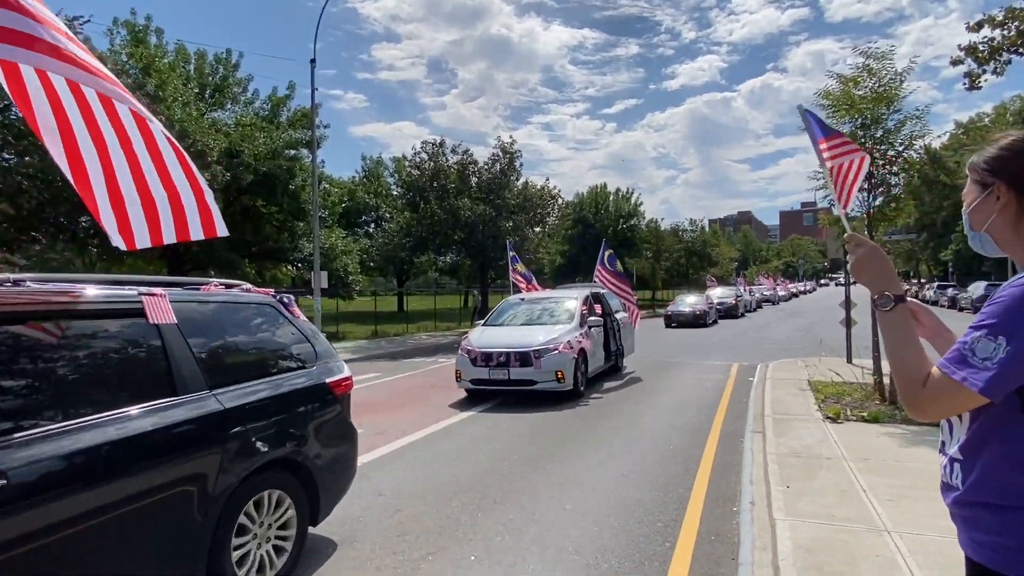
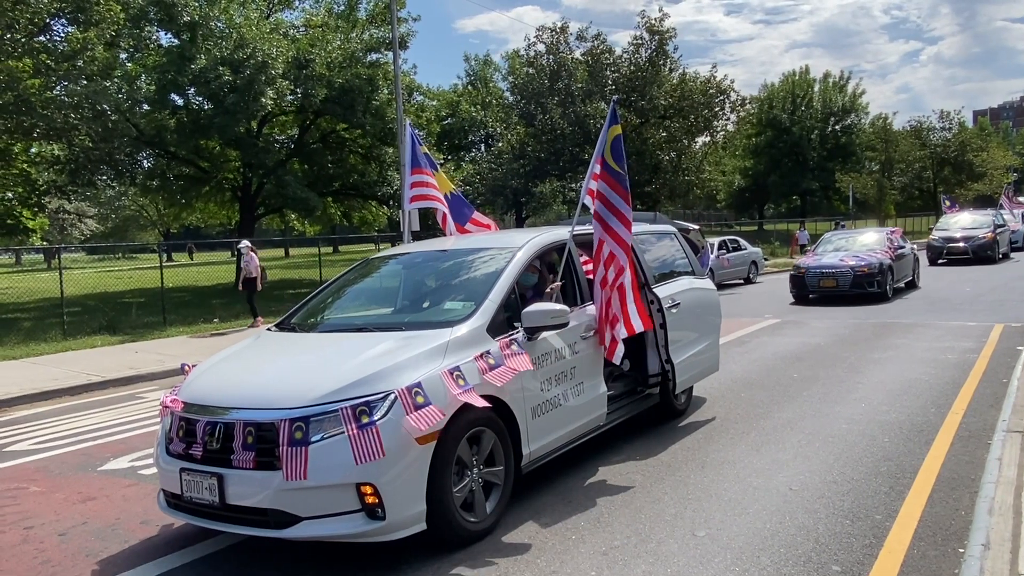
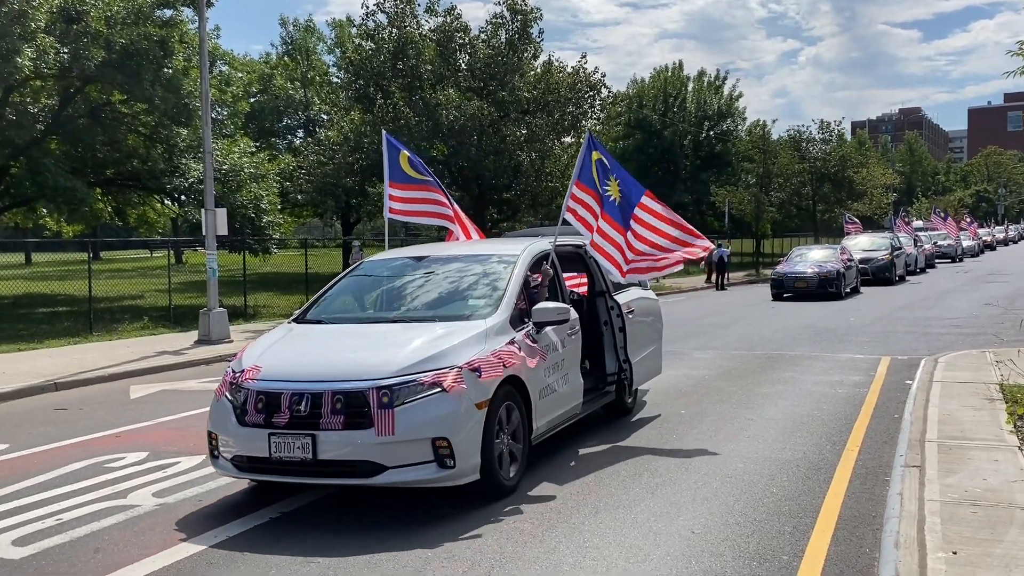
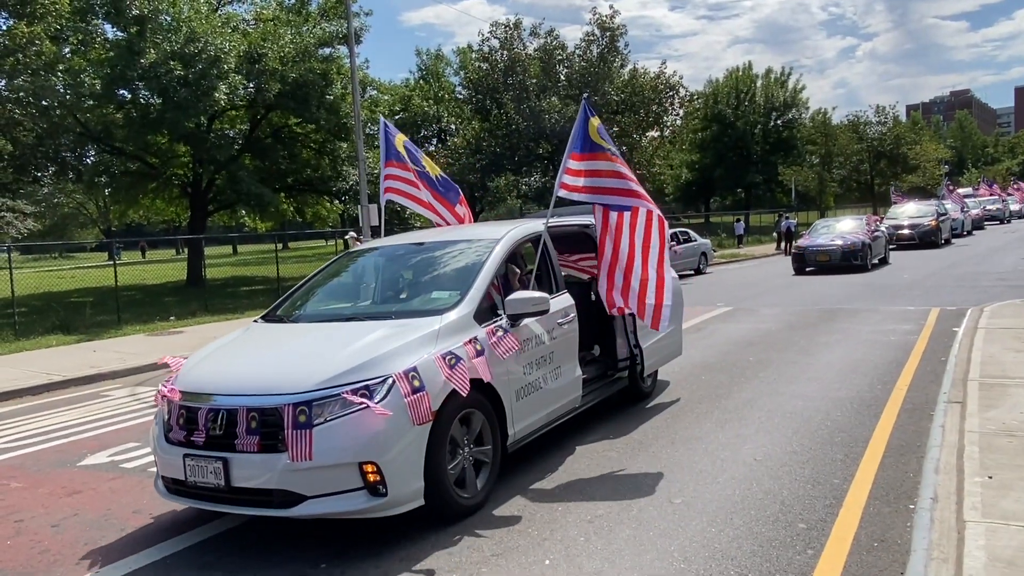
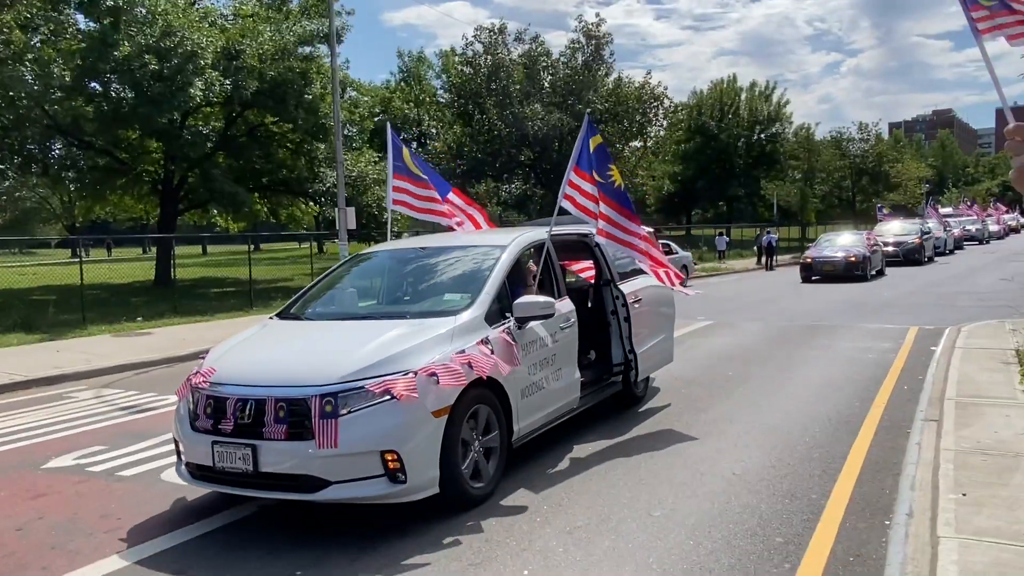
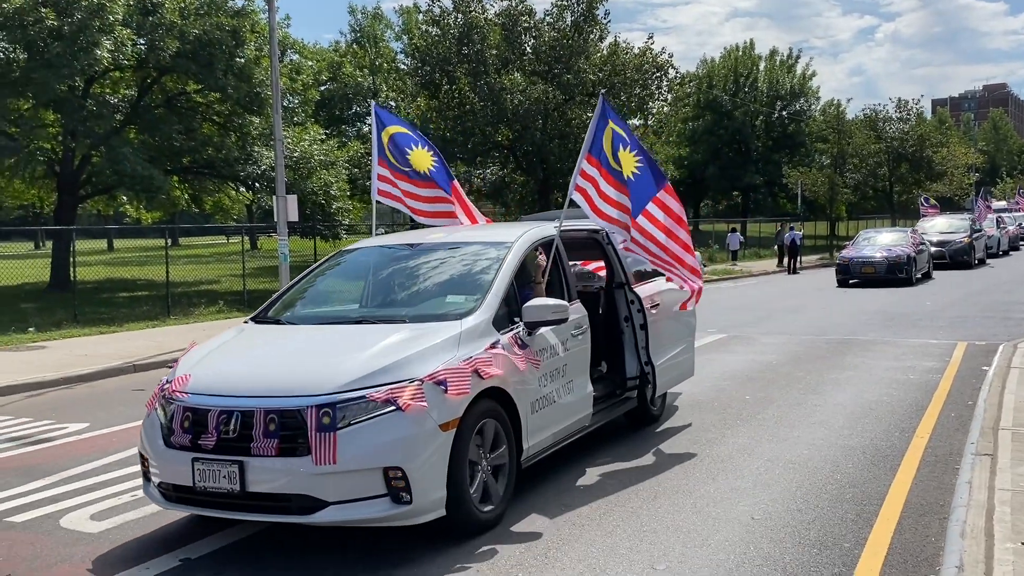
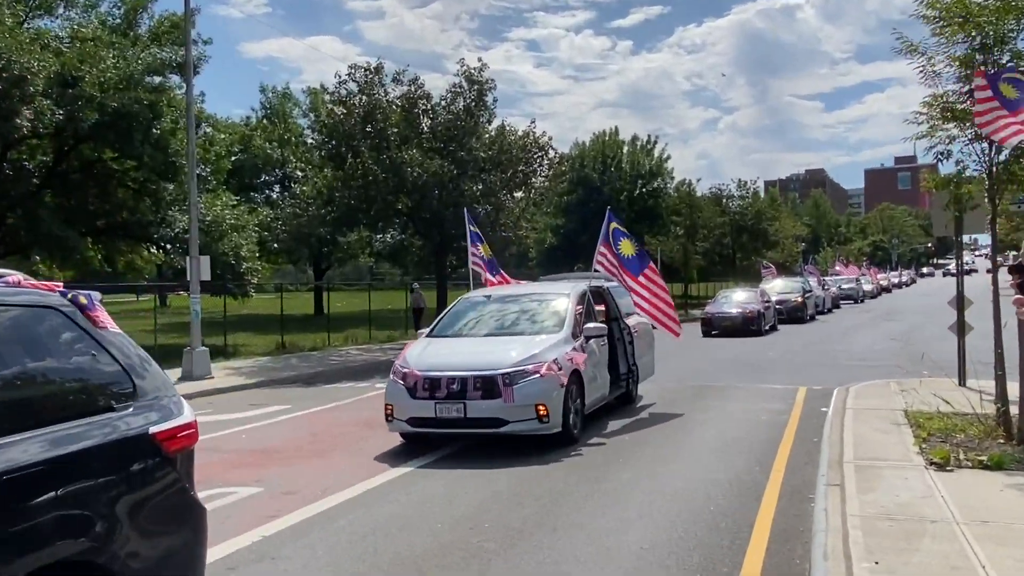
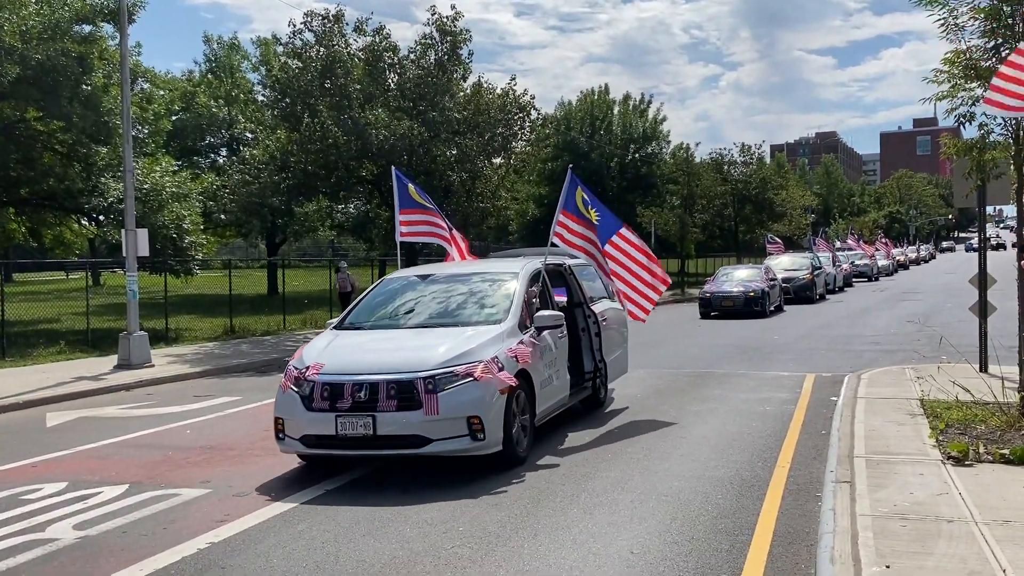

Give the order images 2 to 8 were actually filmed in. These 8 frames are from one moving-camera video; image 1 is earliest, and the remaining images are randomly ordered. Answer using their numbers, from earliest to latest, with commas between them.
7, 8, 3, 6, 5, 4, 2
